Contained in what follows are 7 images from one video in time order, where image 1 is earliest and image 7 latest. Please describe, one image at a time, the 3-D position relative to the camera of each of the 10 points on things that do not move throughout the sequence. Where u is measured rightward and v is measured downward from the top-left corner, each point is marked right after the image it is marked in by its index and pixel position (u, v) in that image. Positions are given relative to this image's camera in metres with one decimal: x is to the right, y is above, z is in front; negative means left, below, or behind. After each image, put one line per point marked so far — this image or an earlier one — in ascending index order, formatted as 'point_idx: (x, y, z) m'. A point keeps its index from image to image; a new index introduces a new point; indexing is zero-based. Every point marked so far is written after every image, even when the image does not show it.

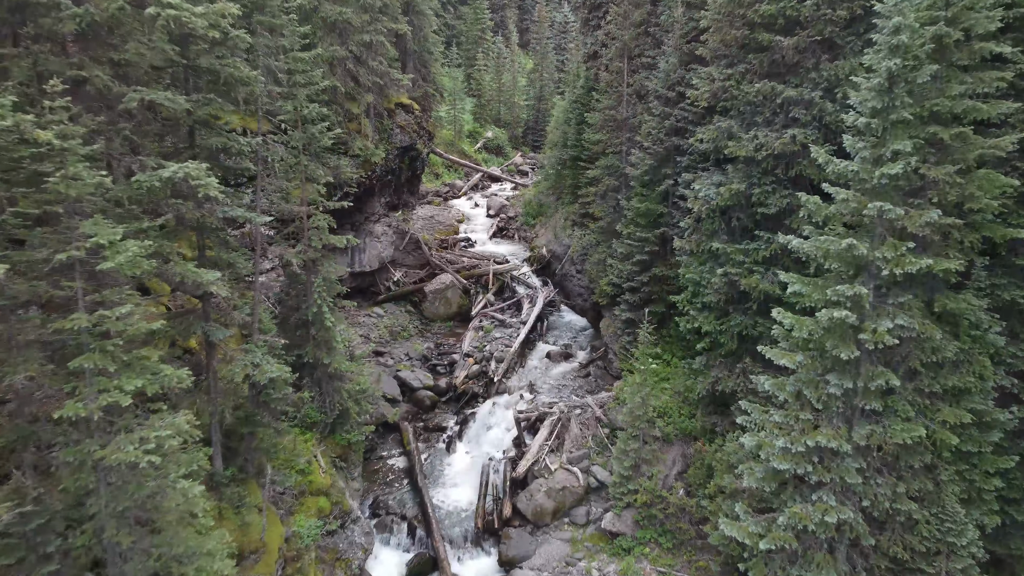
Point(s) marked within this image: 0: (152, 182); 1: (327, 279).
0: (-2.4, +0.7, +5.3) m
1: (-2.3, +0.1, +10.0) m
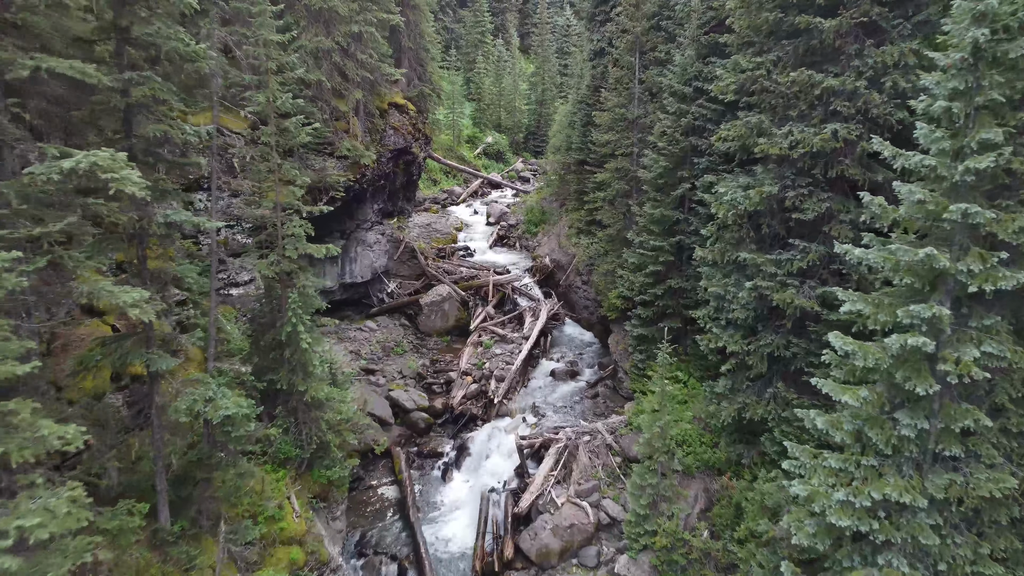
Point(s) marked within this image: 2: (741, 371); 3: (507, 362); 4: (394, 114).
0: (-2.3, +0.6, +4.1) m
1: (-2.3, -0.1, +8.8) m
2: (+3.0, -1.1, +10.5) m
3: (-0.1, -1.5, +15.9) m
4: (-2.5, +3.6, +17.1) m
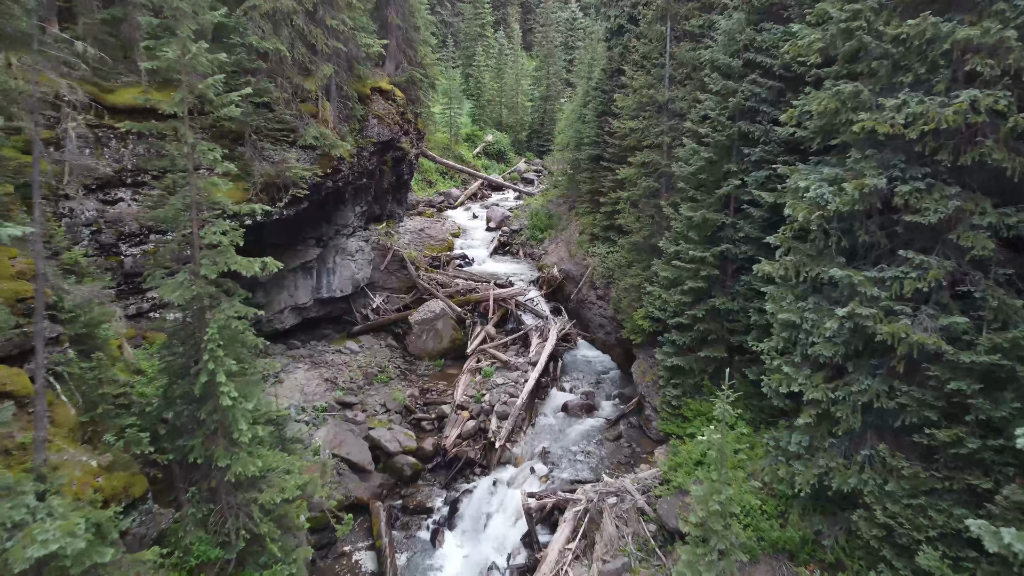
0: (-2.3, +0.4, +1.6) m
1: (-2.2, -0.3, +6.2) m
2: (+3.0, -1.3, +8.0) m
3: (0.0, -1.7, +13.3) m
4: (-2.4, +3.4, +14.6) m
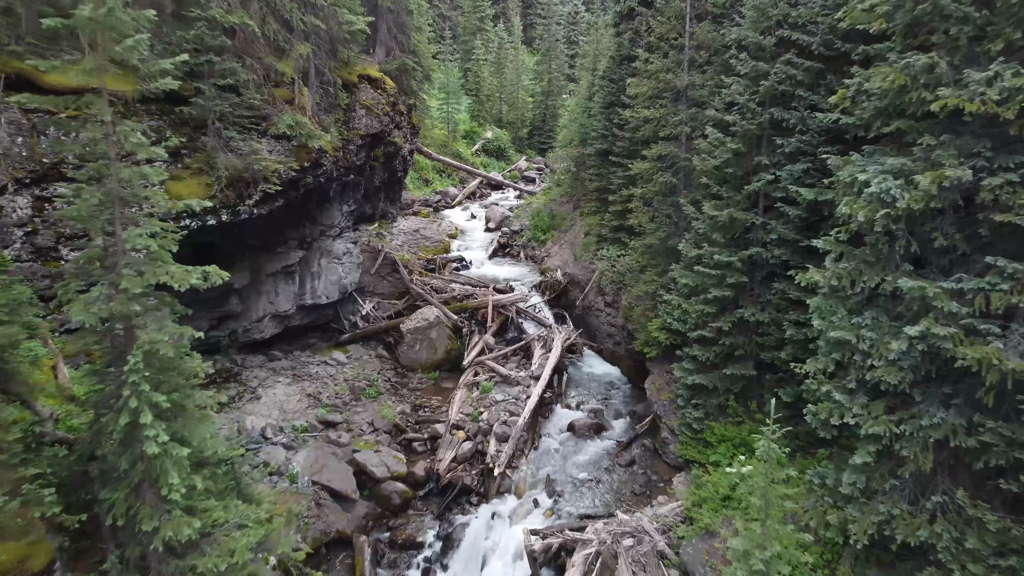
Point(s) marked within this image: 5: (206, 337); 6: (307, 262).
0: (-2.2, +0.3, +0.4) m
1: (-2.2, -0.4, +5.0) m
2: (+3.0, -1.4, +6.7) m
3: (0.0, -1.8, +12.1) m
4: (-2.4, +3.3, +13.3) m
5: (-4.5, -0.7, +12.0) m
6: (-3.4, +0.4, +13.7) m
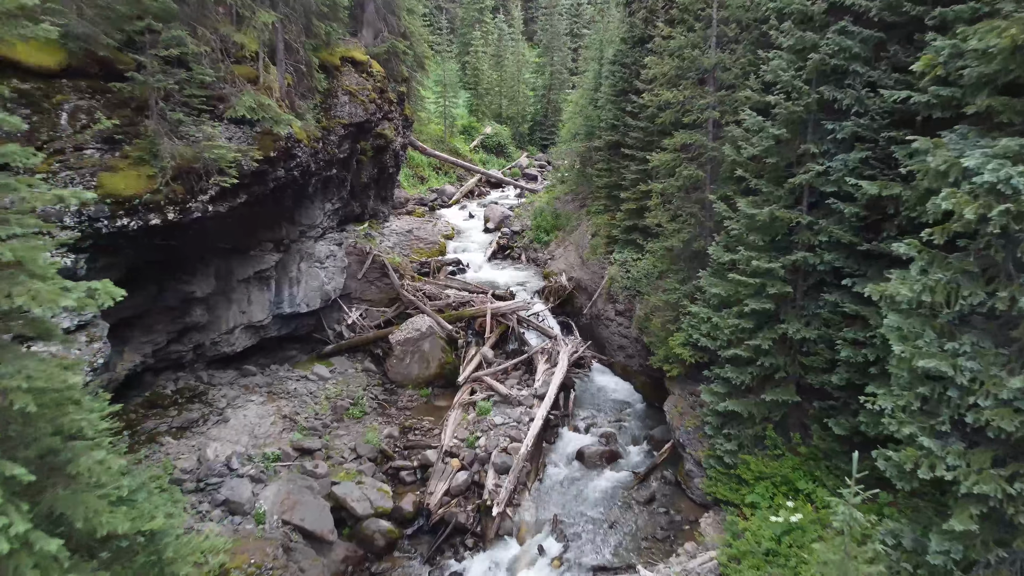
0: (-2.2, +0.2, -1.1) m
1: (-2.2, -0.5, +3.6) m
2: (+3.1, -1.5, +5.3) m
3: (0.0, -1.9, +10.7) m
4: (-2.4, +3.1, +11.9) m
5: (-4.5, -0.8, +10.6) m
6: (-3.4, +0.3, +12.3) m
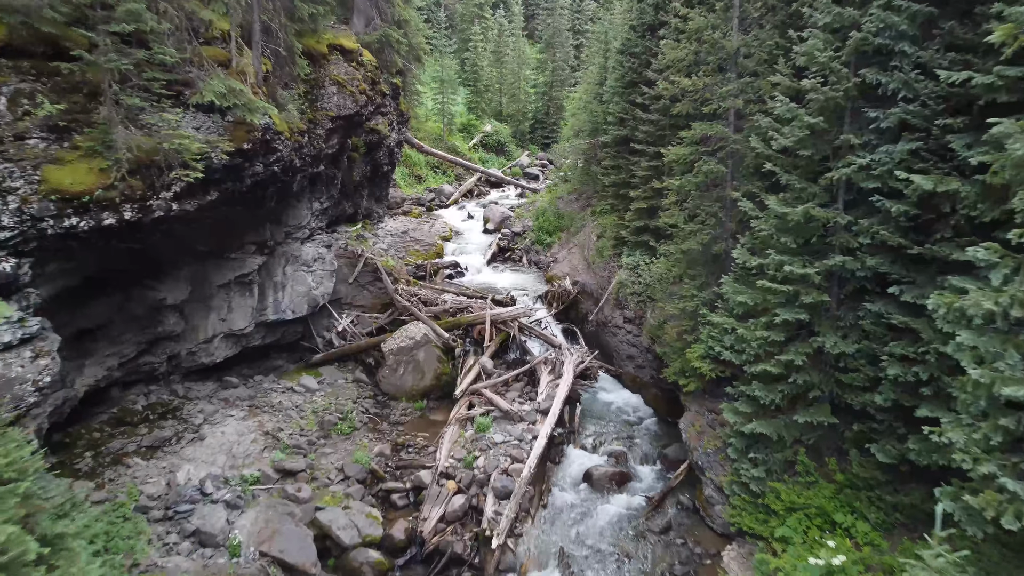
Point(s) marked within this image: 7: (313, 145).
0: (-2.2, +0.1, -1.9) m
1: (-2.2, -0.6, +2.7) m
2: (+3.1, -1.6, +4.4) m
3: (0.0, -2.0, +9.8) m
4: (-2.4, +3.1, +11.0) m
5: (-4.5, -0.9, +9.7) m
6: (-3.4, +0.3, +11.4) m
7: (-2.5, +1.8, +10.1) m
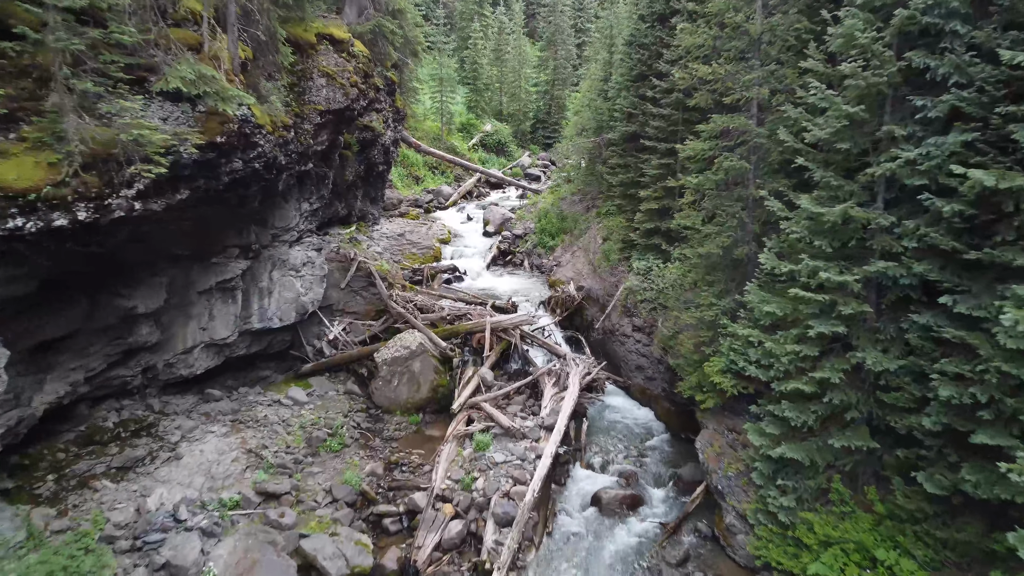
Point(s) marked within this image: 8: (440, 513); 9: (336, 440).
0: (-2.2, +0.1, -2.7) m
1: (-2.1, -0.6, +2.0) m
2: (+3.1, -1.7, +3.7) m
3: (0.0, -2.1, +9.0) m
4: (-2.3, +3.0, +10.3) m
5: (-4.5, -1.0, +9.0) m
6: (-3.4, +0.2, +10.7) m
7: (-2.5, +1.7, +9.4) m
8: (-0.8, -2.4, +8.5) m
9: (-2.2, -1.9, +10.4) m
